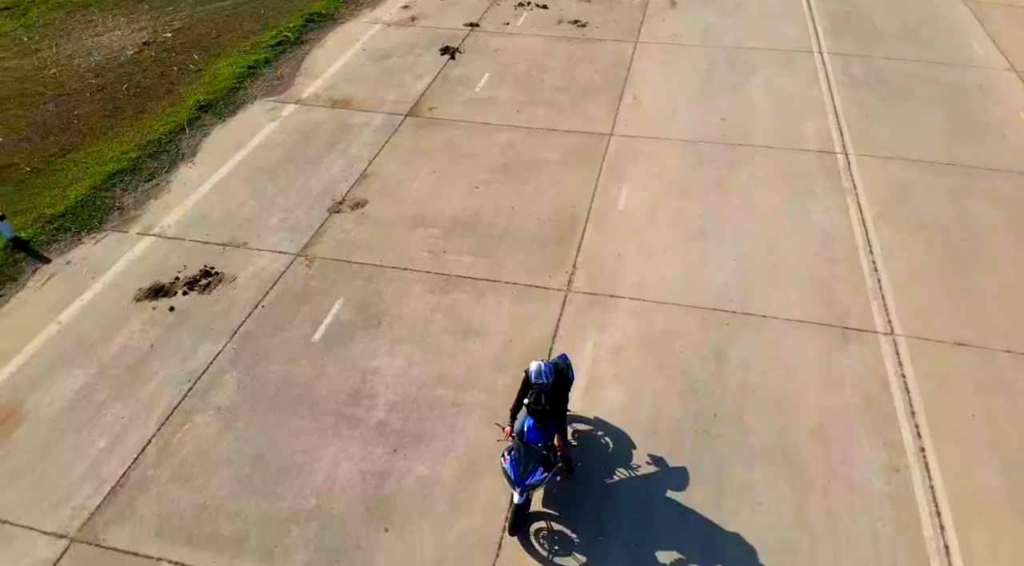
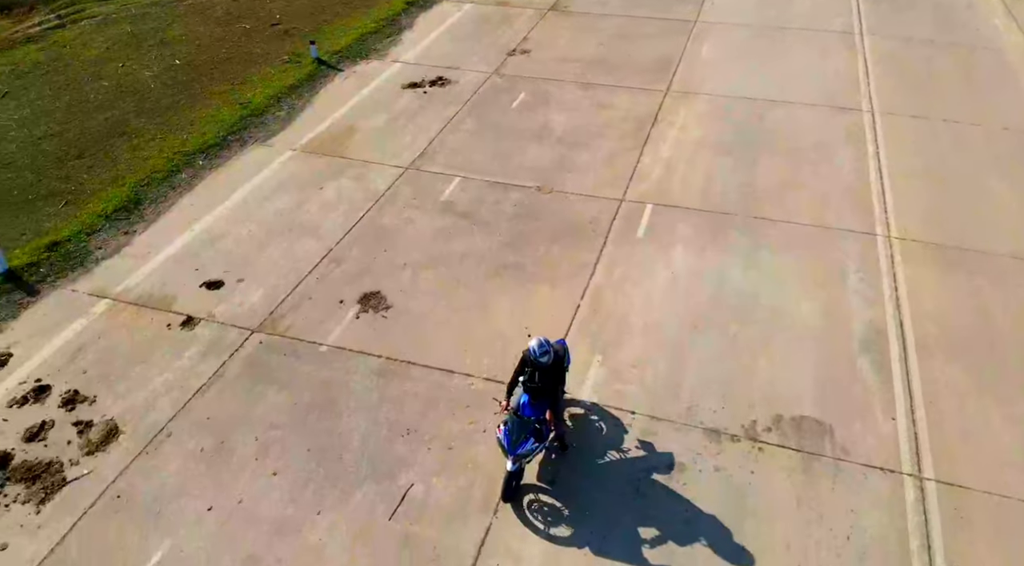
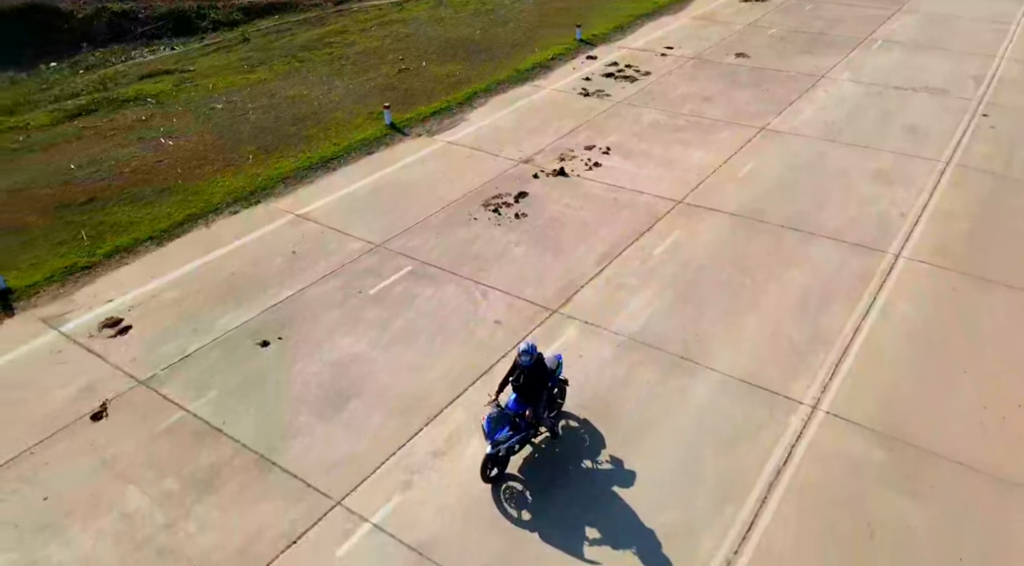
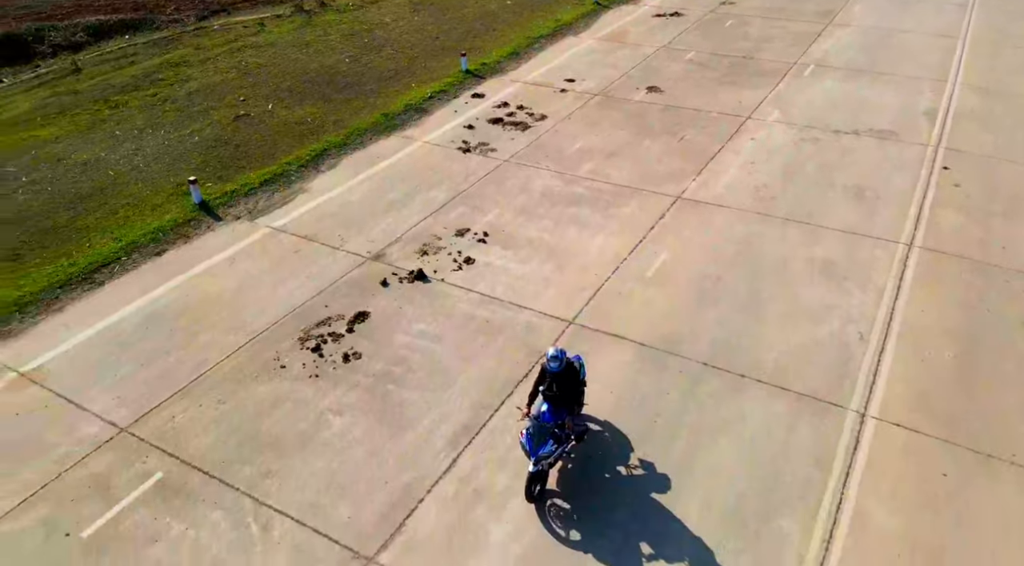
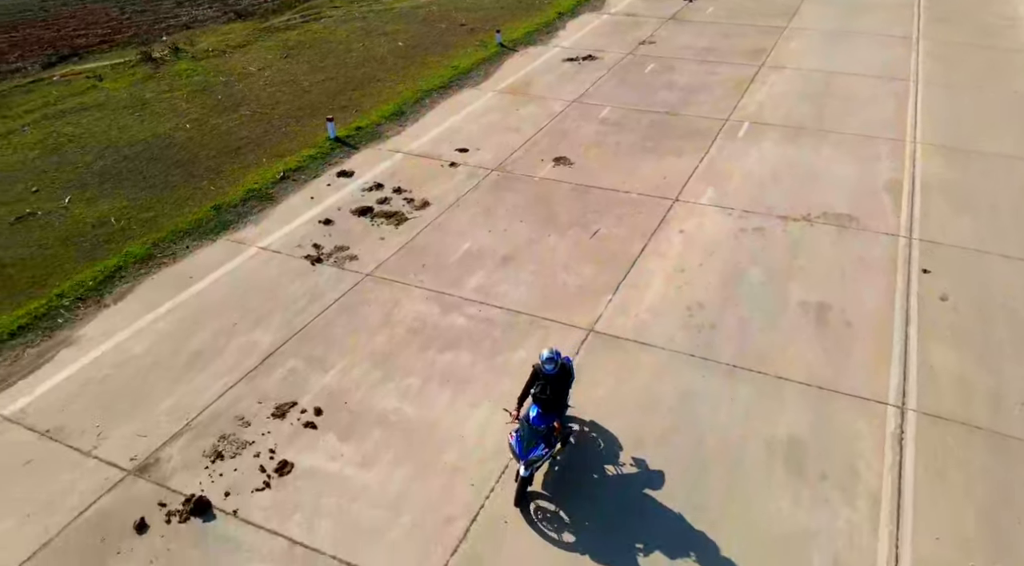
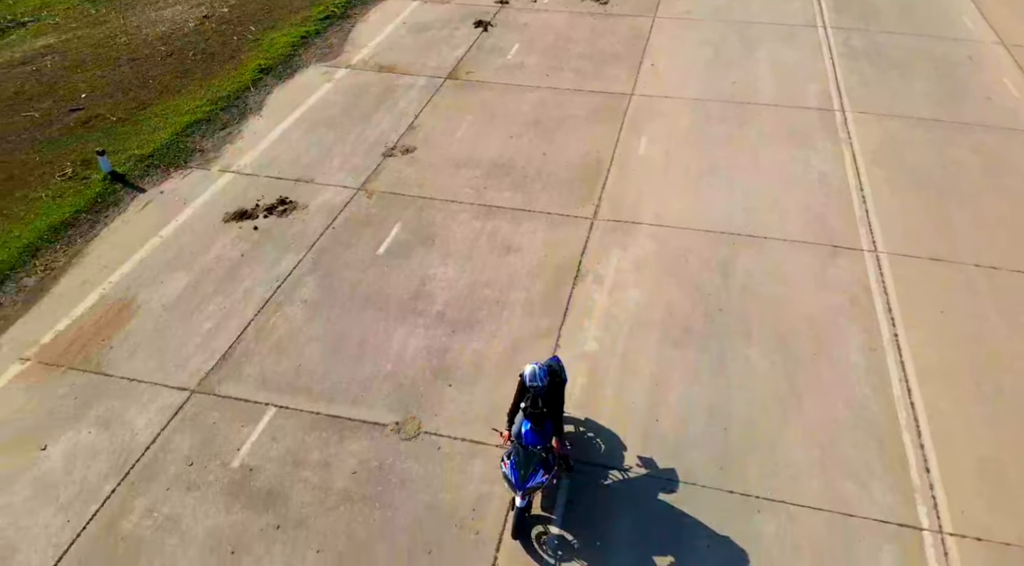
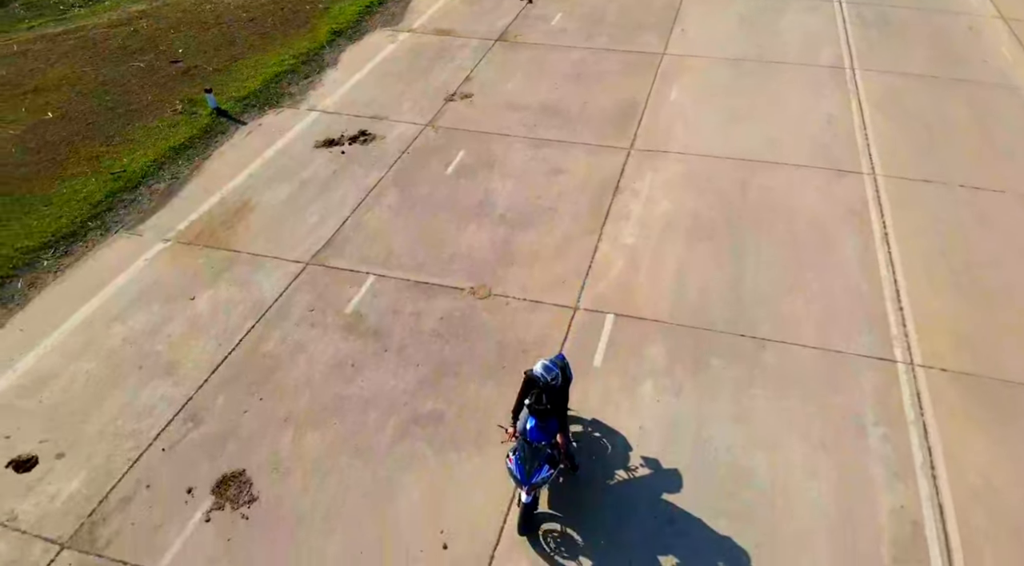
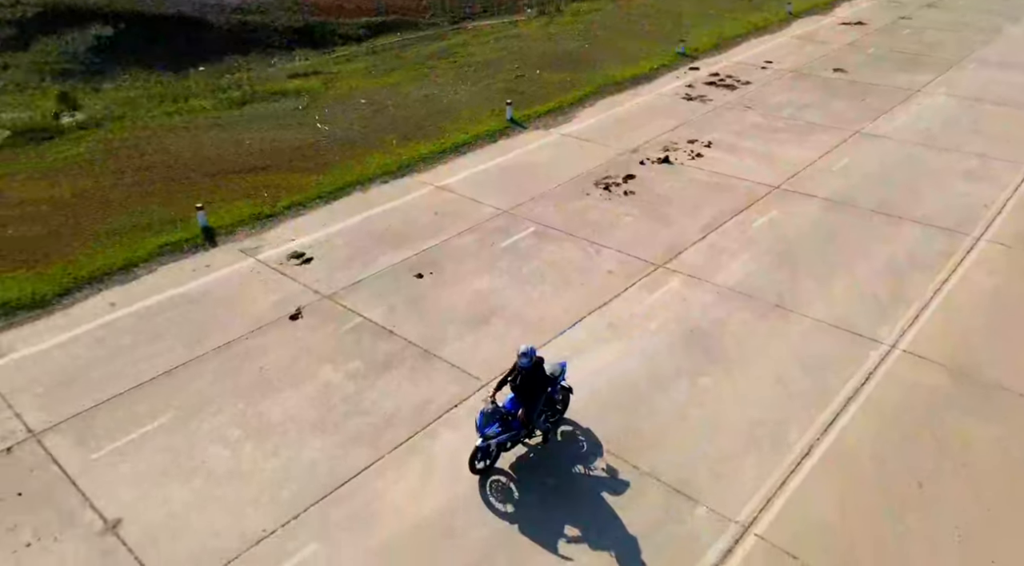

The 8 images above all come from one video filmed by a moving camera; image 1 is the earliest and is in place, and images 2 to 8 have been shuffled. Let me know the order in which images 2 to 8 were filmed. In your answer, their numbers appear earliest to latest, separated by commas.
6, 7, 2, 5, 4, 3, 8
